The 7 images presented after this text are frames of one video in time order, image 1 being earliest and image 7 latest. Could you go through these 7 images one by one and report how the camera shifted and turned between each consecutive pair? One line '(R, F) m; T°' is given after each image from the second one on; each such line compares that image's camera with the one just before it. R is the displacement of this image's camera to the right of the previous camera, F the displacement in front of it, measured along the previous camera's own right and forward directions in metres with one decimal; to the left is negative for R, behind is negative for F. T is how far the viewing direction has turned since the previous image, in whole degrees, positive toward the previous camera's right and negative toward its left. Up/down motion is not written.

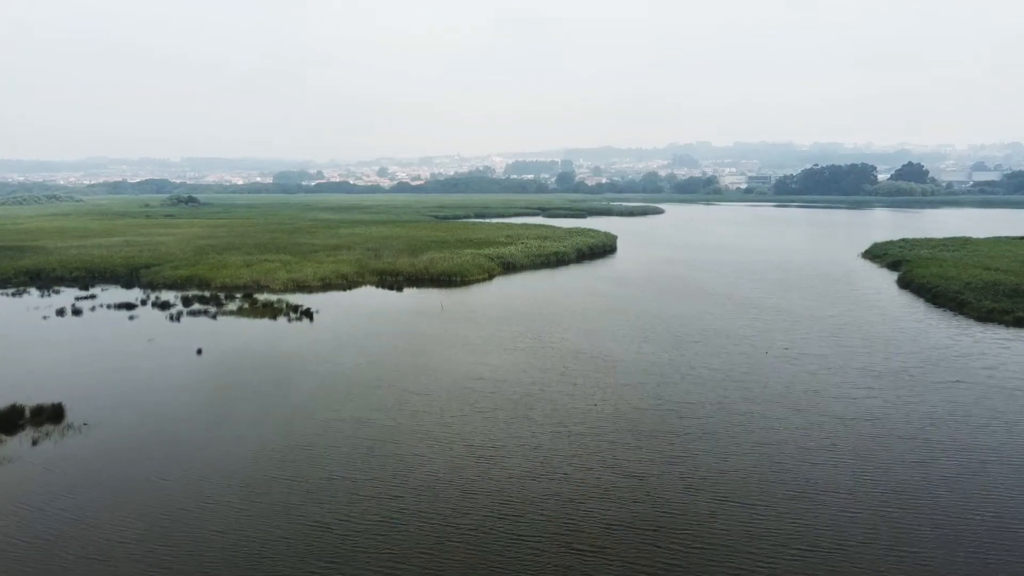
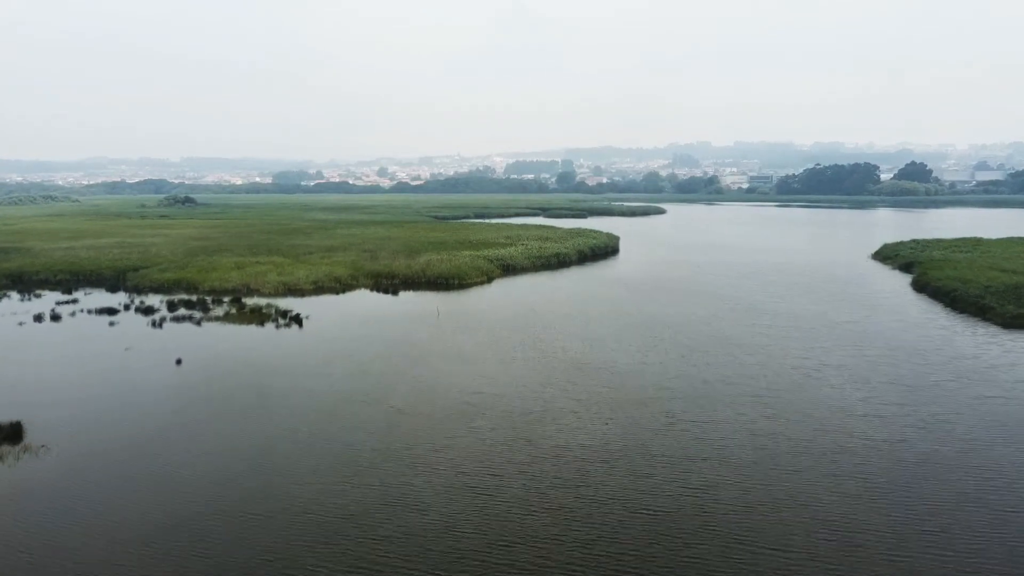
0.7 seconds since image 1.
(0.0, +1.3) m; 0°
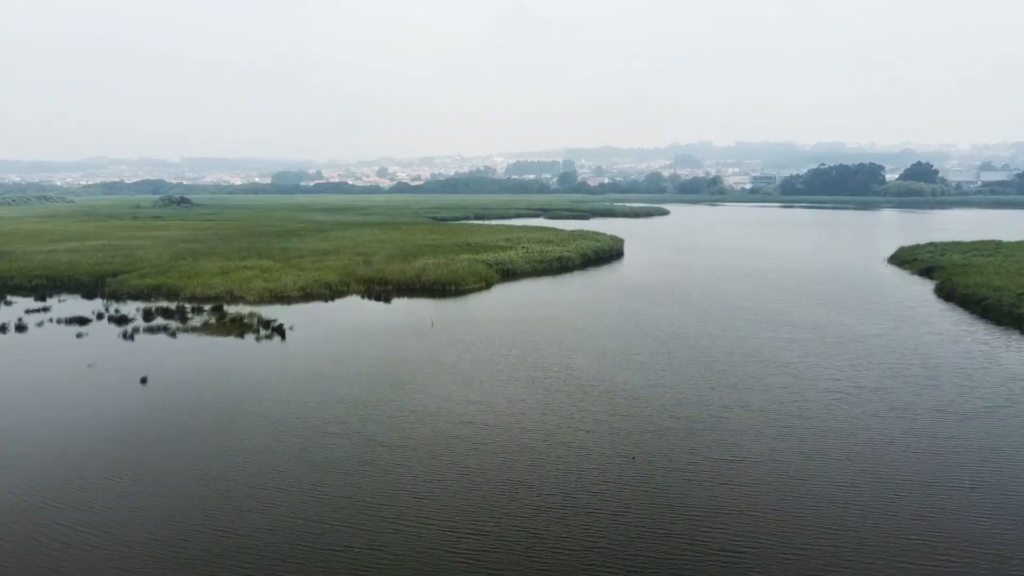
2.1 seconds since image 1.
(0.0, +2.0) m; 0°
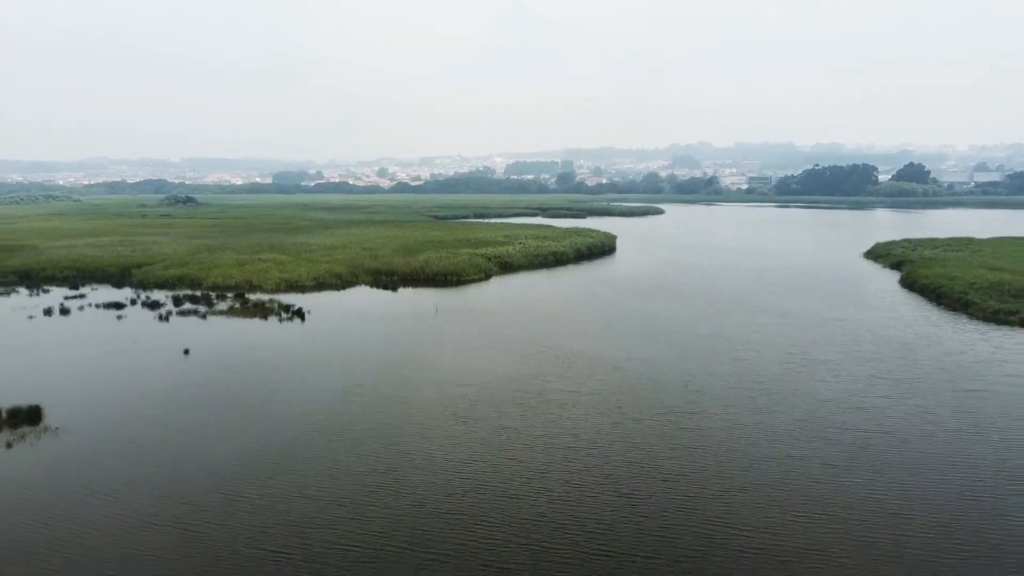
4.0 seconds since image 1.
(+0.1, -2.7) m; 0°
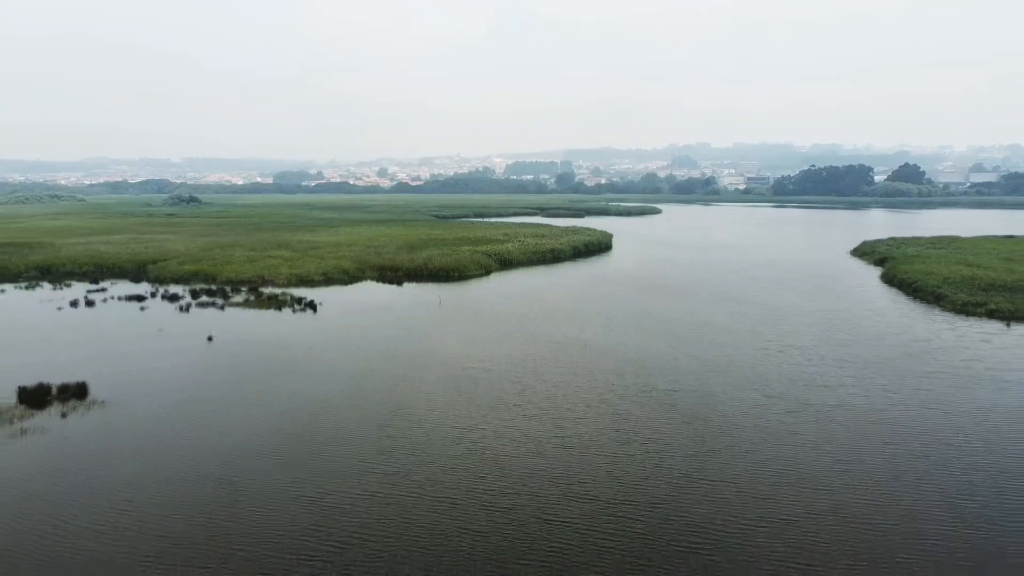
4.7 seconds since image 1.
(0.0, -1.8) m; 0°
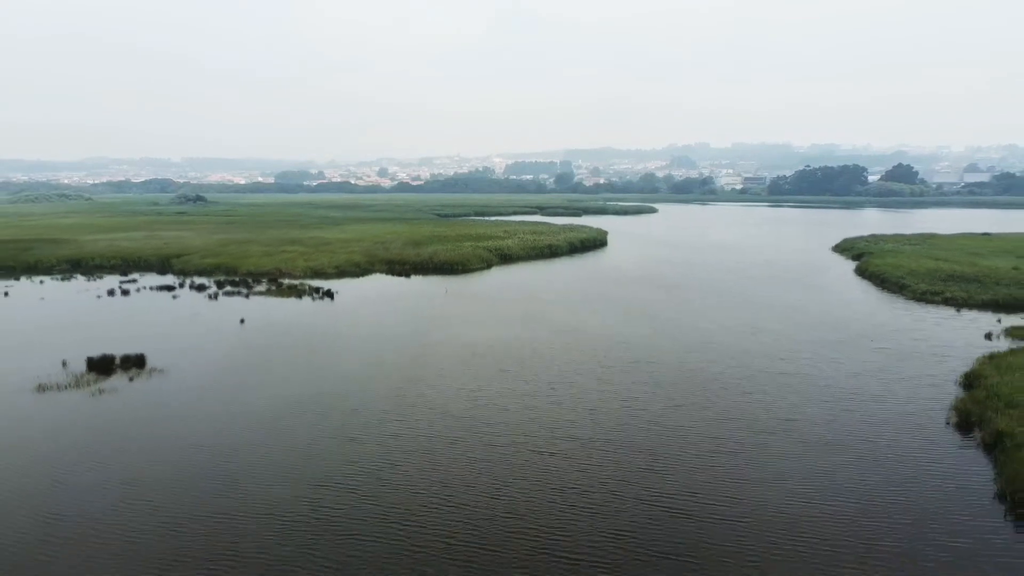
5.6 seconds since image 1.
(0.0, -2.8) m; 0°
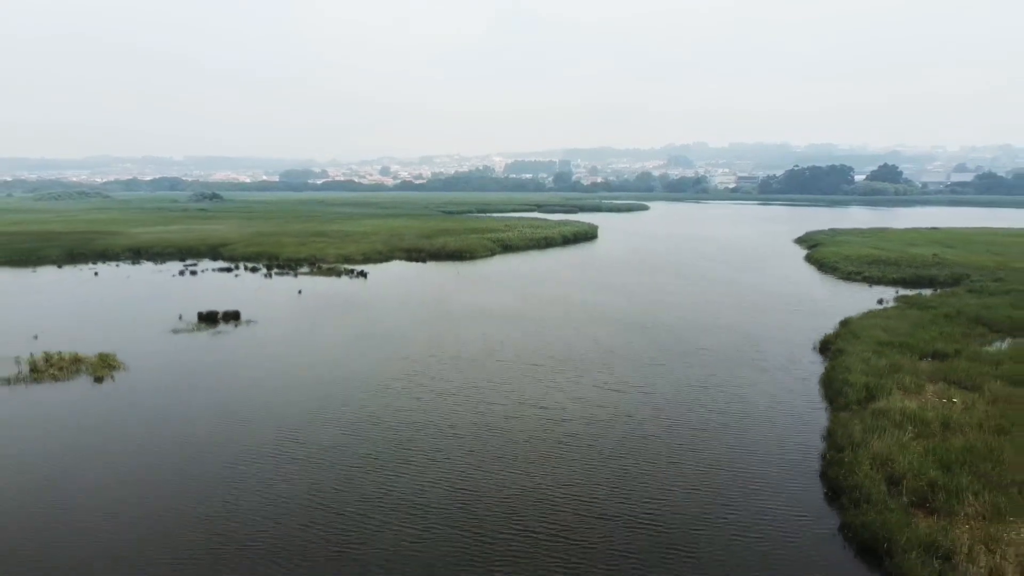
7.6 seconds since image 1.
(-0.1, -6.9) m; 0°
